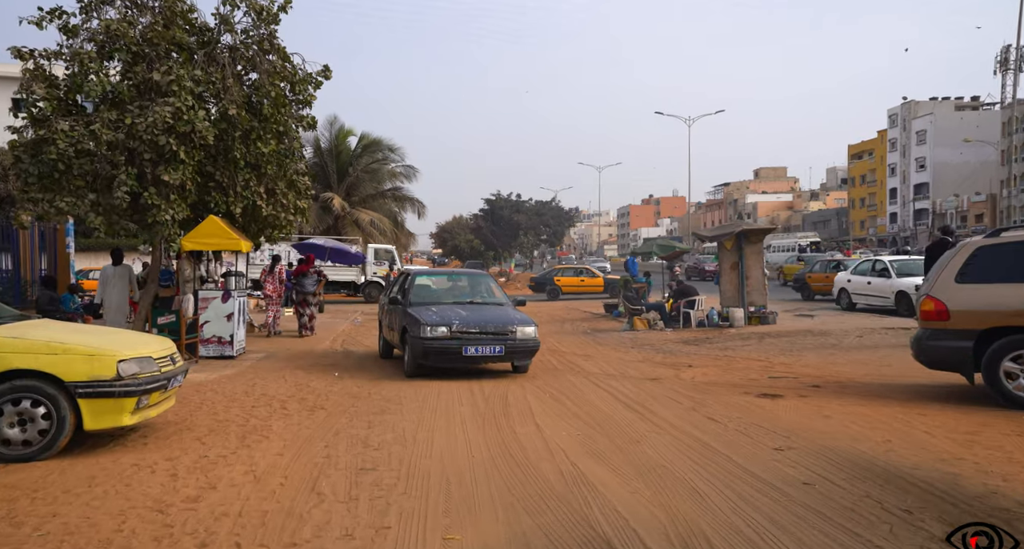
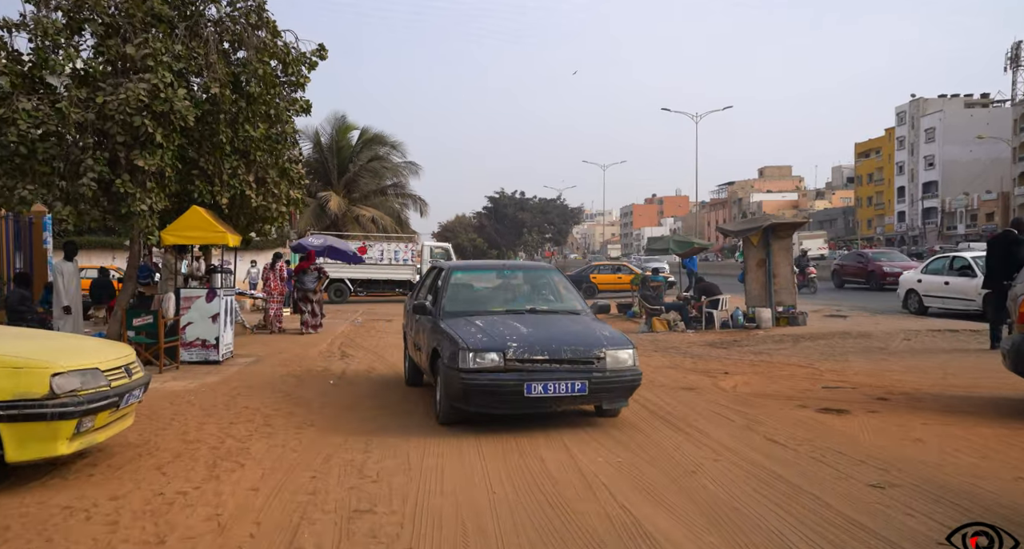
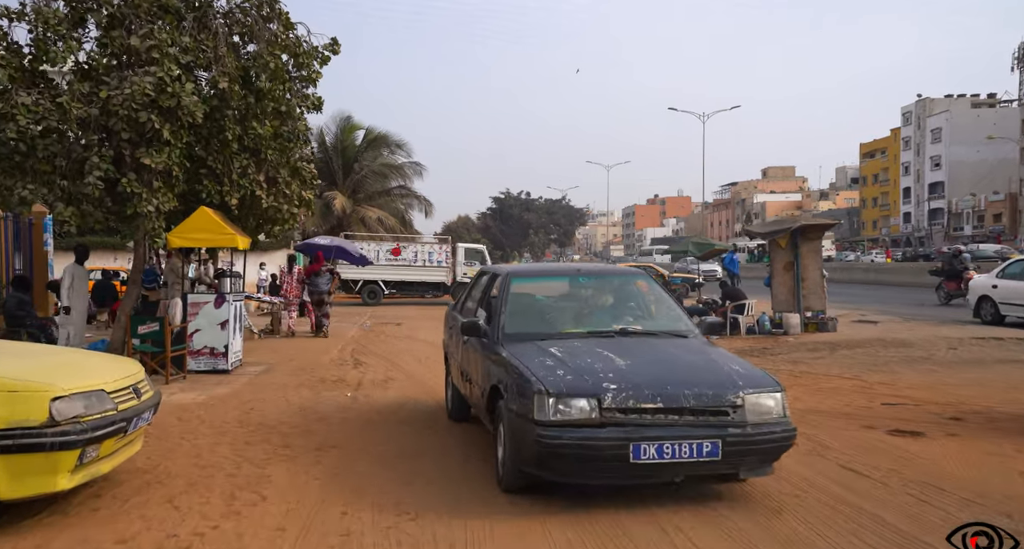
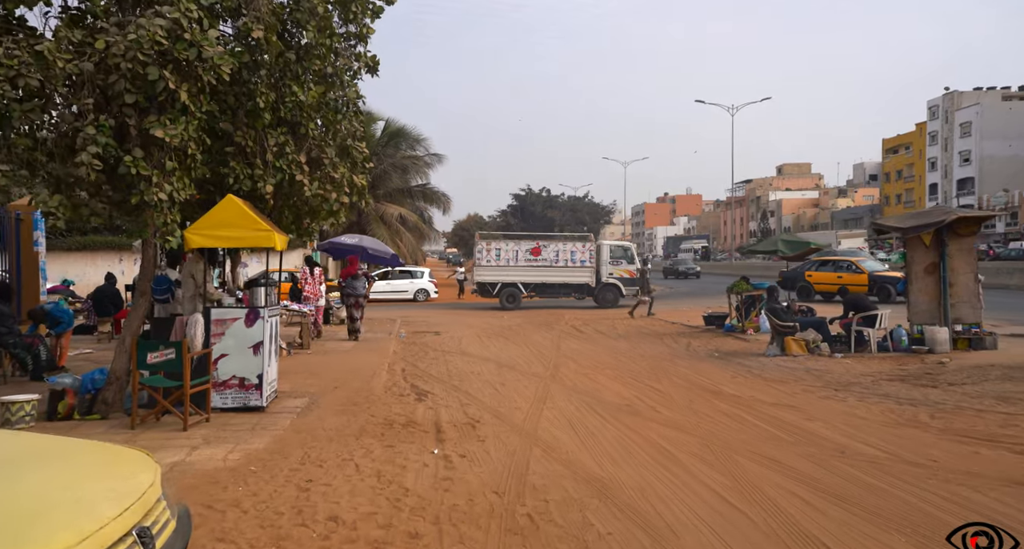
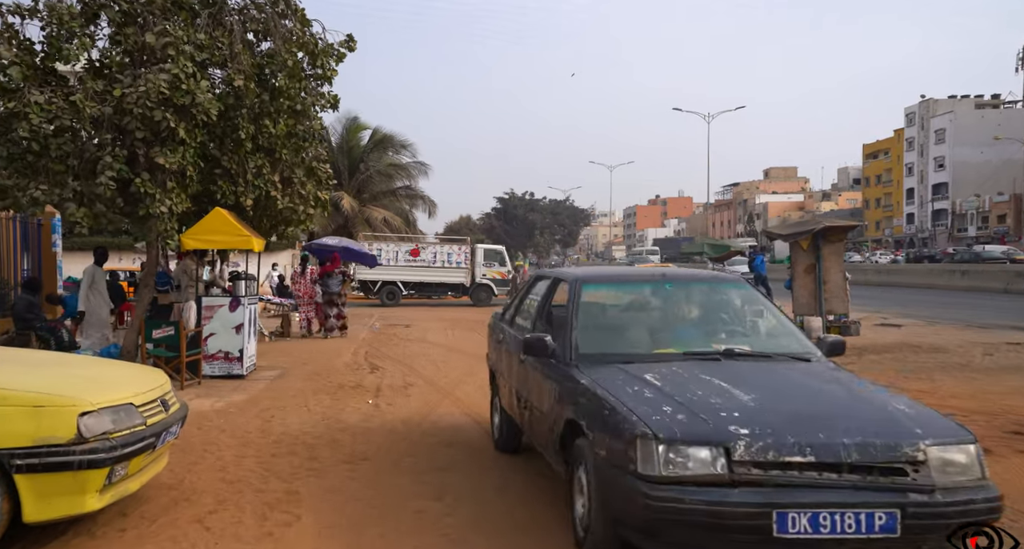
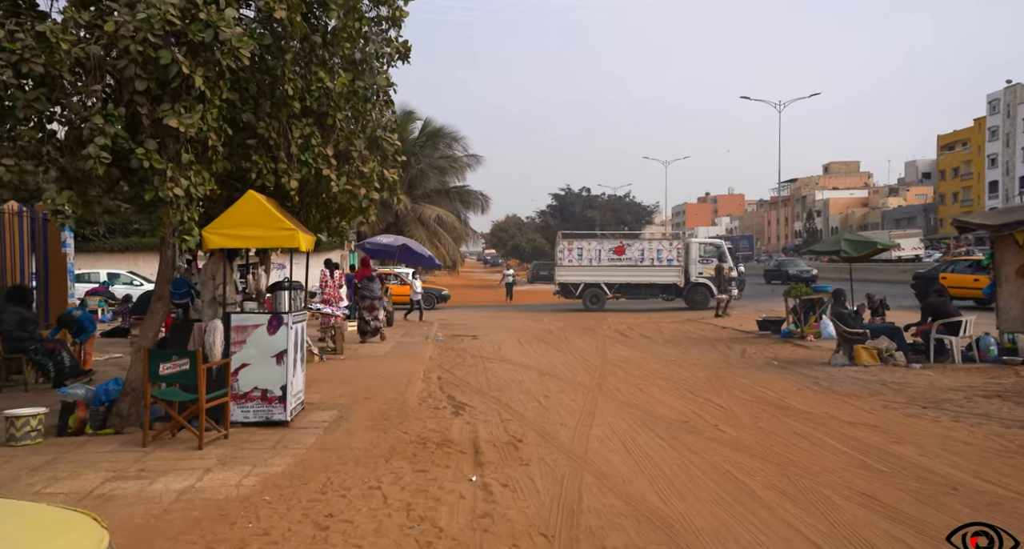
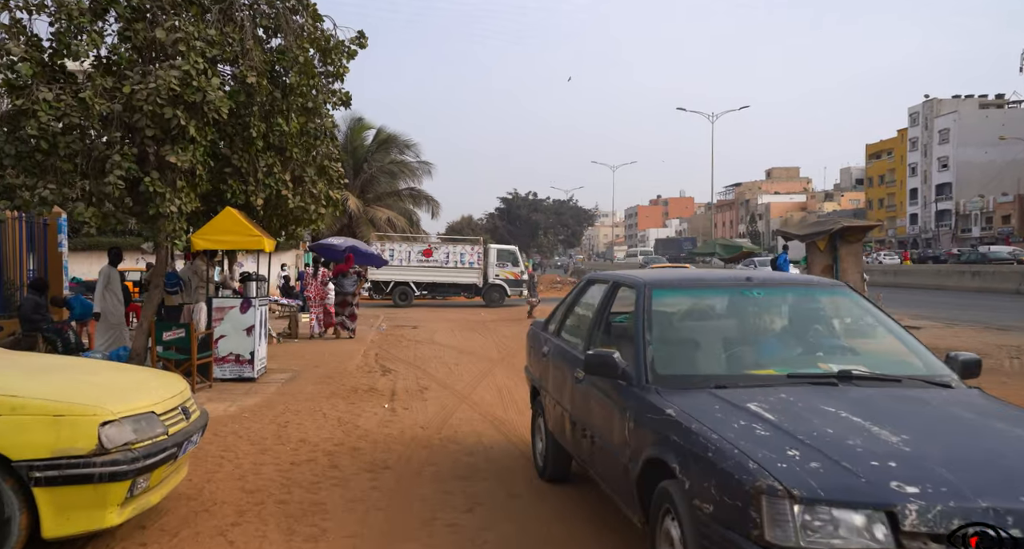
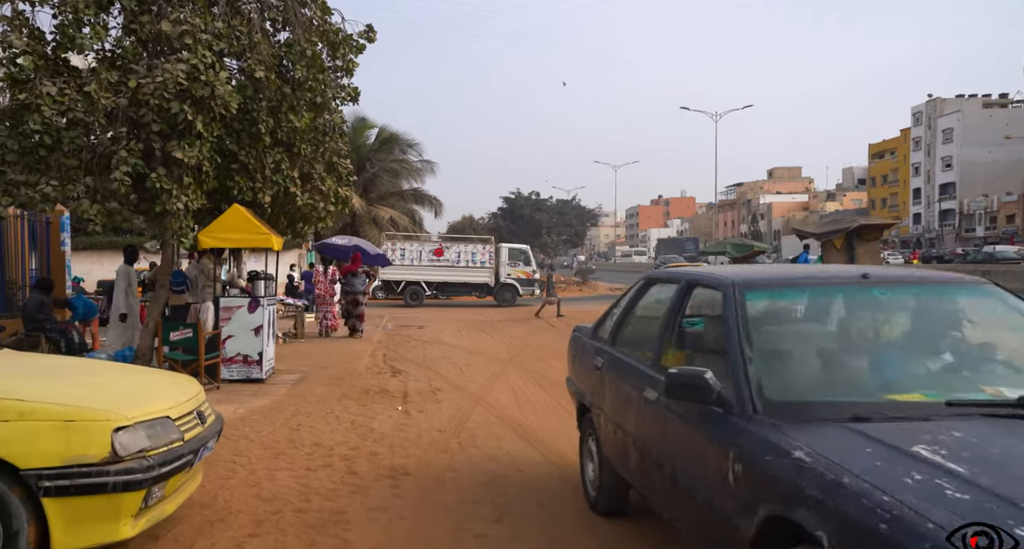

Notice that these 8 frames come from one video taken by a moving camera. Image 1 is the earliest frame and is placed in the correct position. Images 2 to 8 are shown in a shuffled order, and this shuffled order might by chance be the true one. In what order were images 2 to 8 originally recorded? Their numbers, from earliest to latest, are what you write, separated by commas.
2, 3, 5, 7, 8, 4, 6
